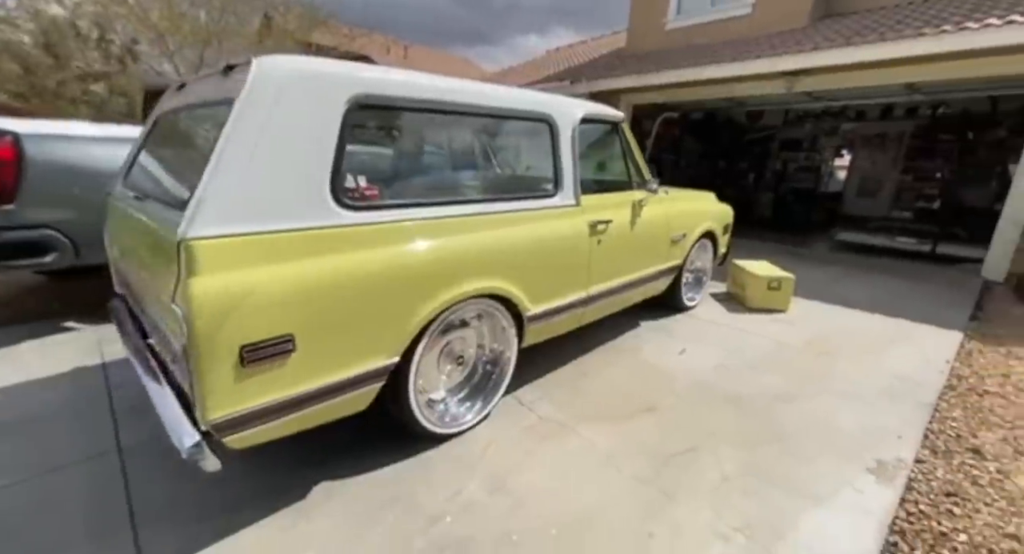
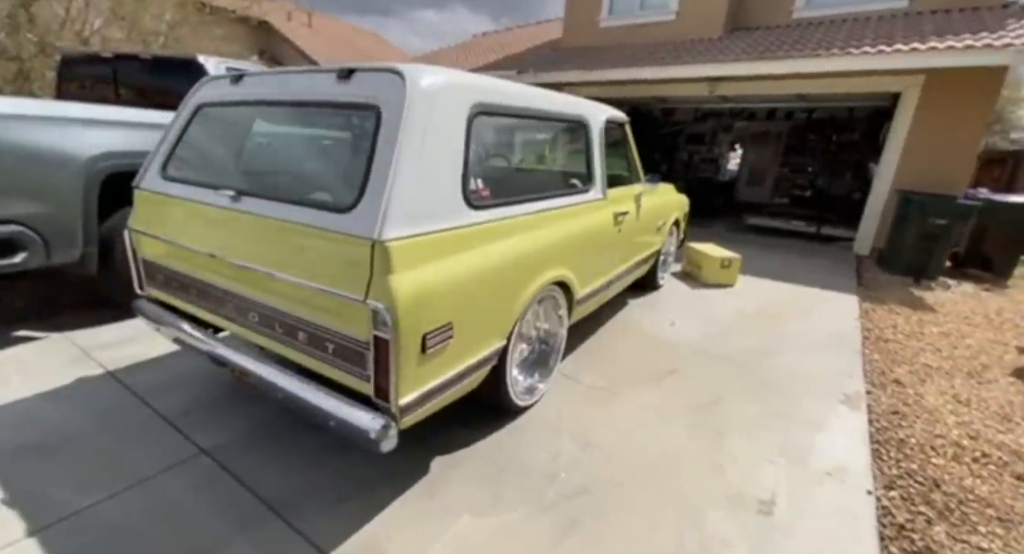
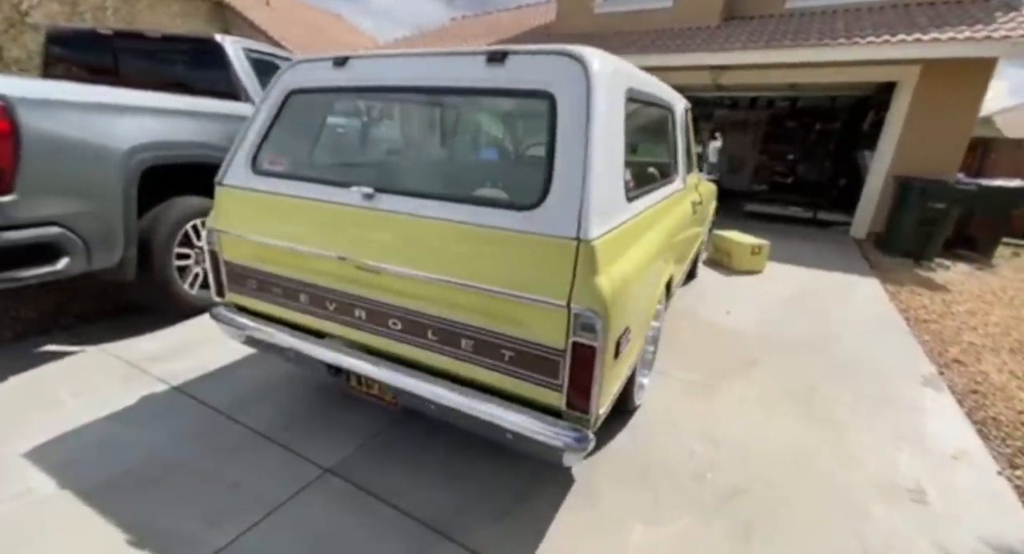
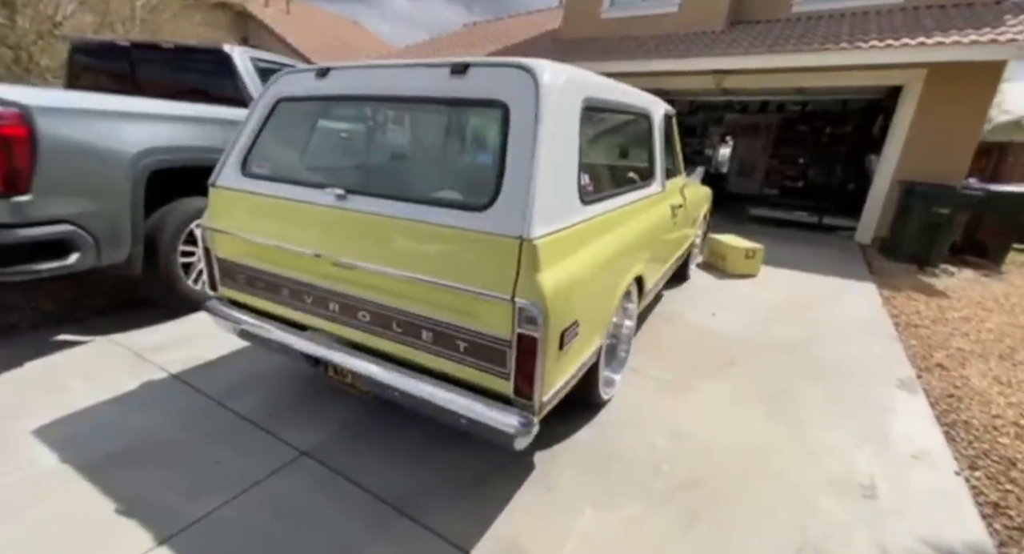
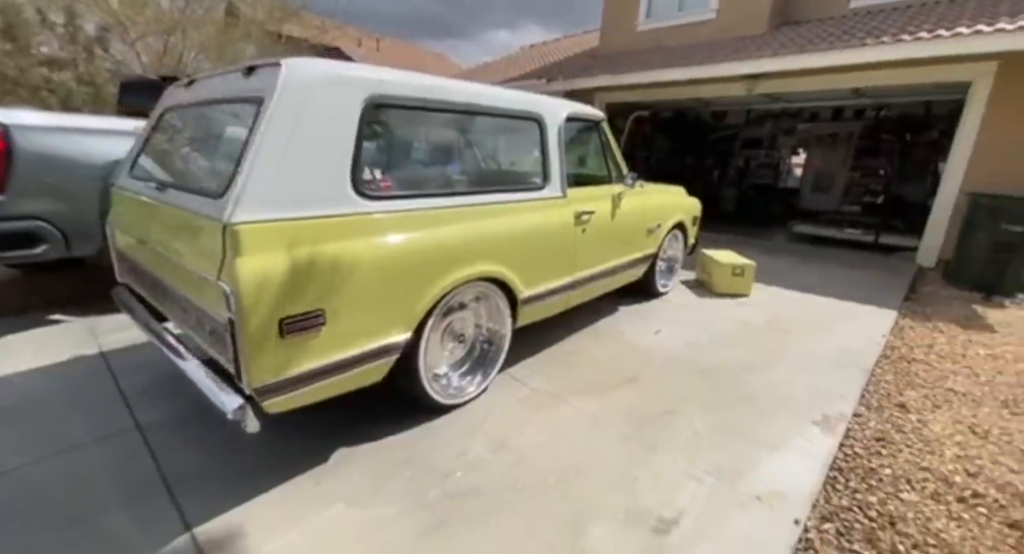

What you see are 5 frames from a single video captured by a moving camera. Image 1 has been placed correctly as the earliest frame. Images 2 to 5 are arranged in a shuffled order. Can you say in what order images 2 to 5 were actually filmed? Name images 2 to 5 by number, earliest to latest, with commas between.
5, 2, 4, 3
